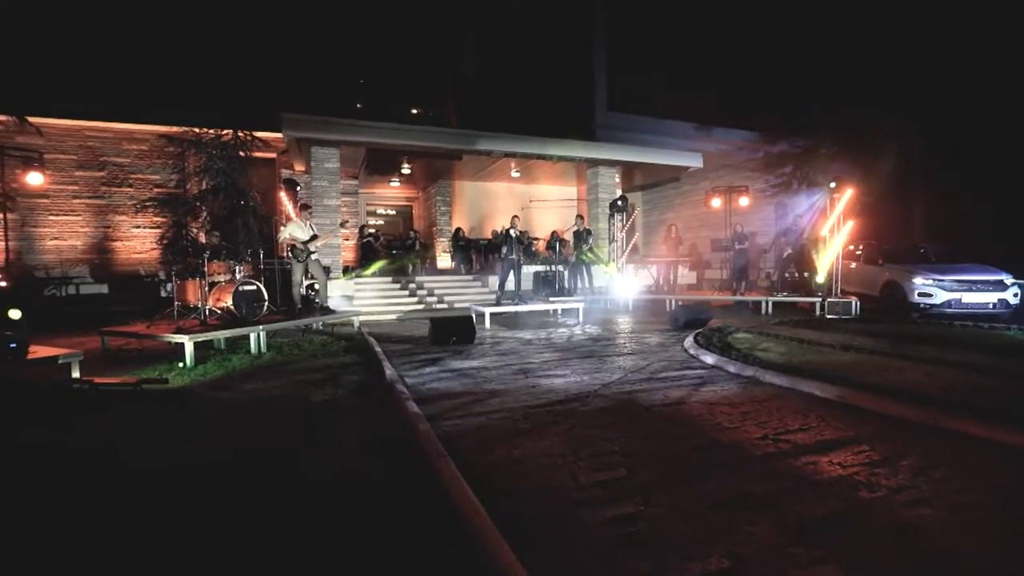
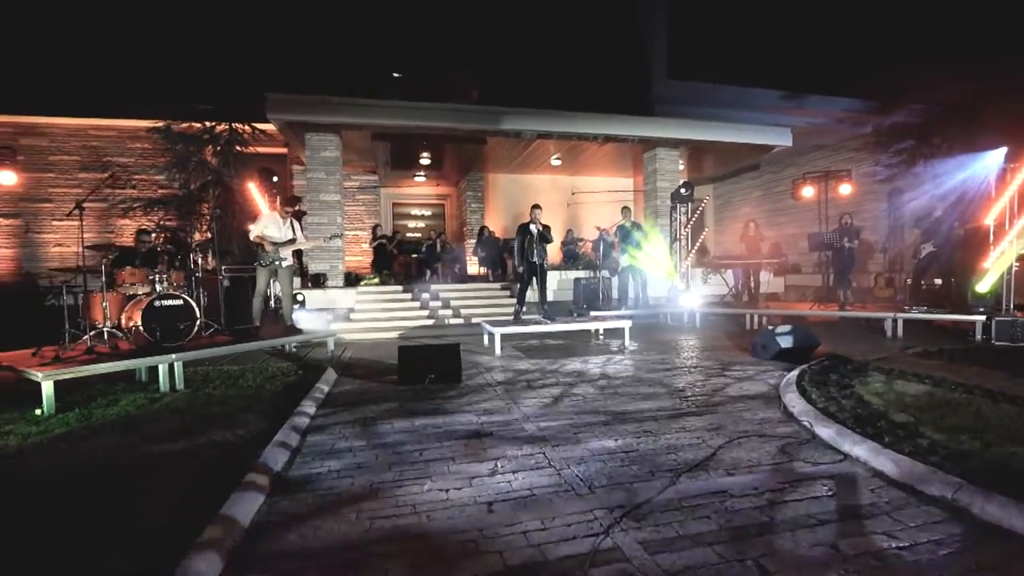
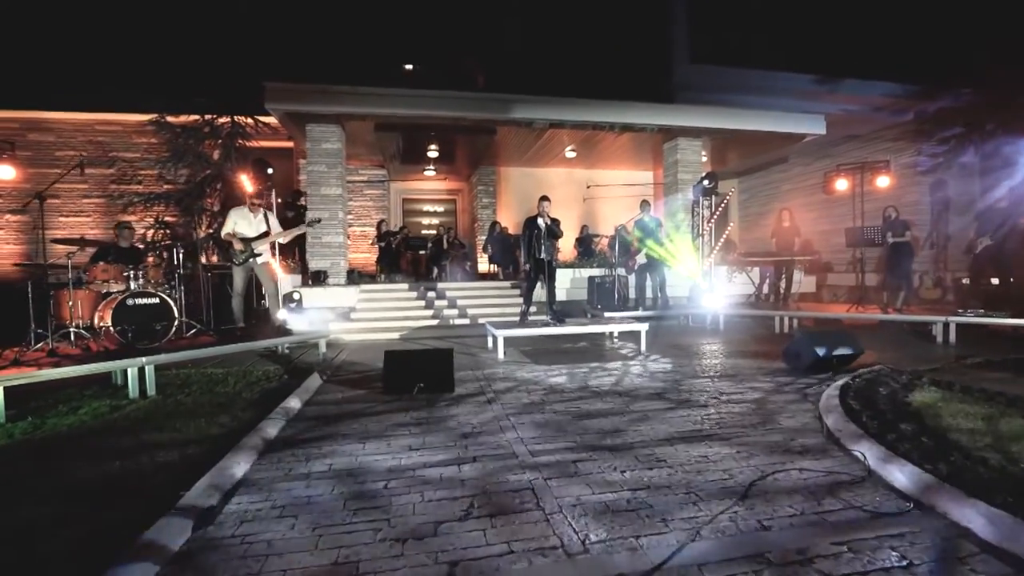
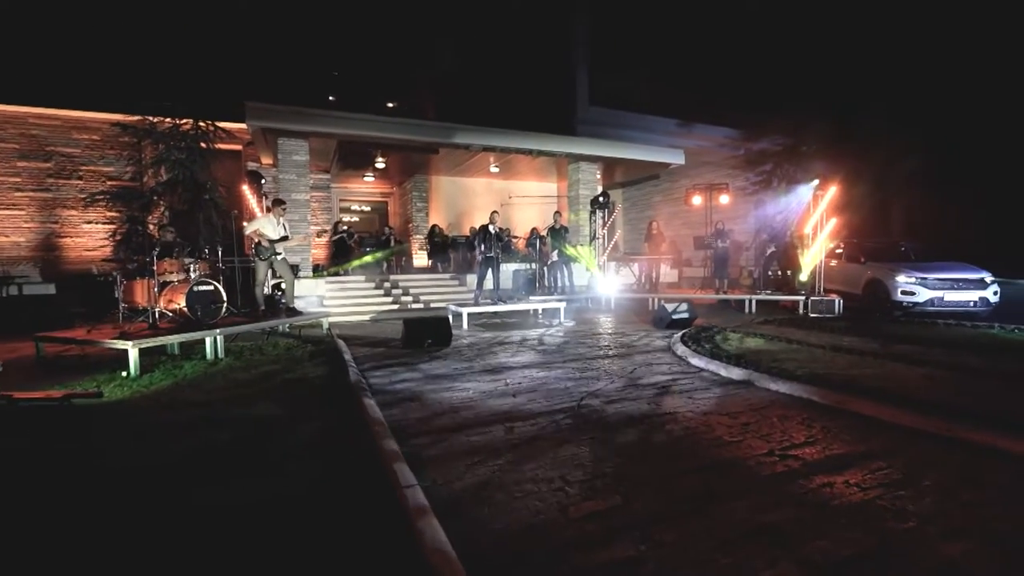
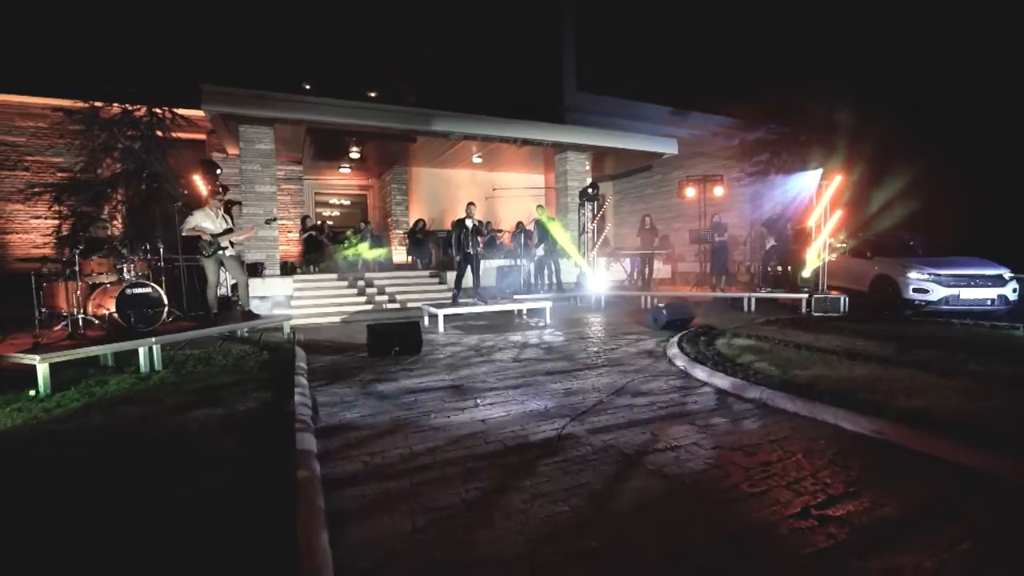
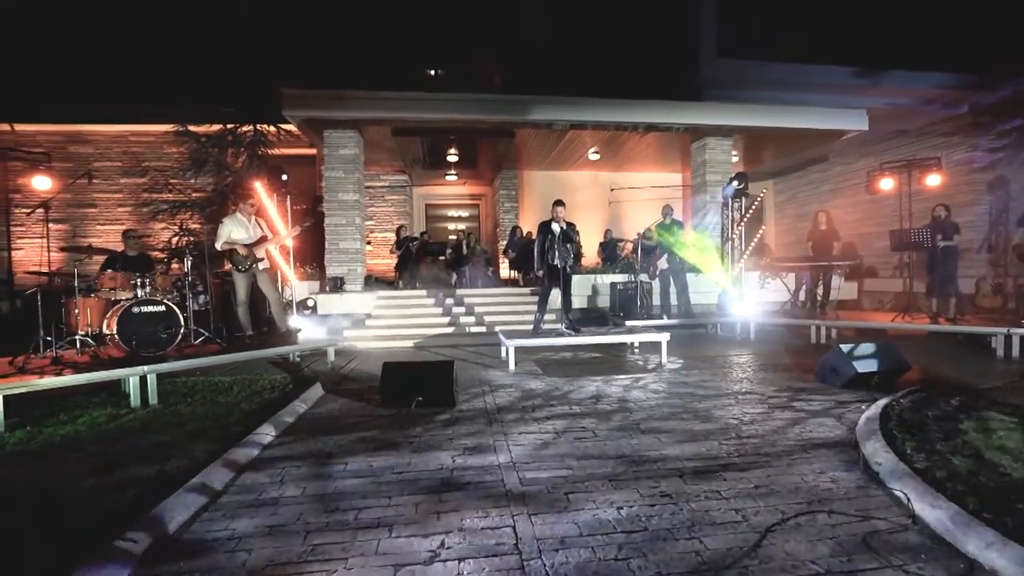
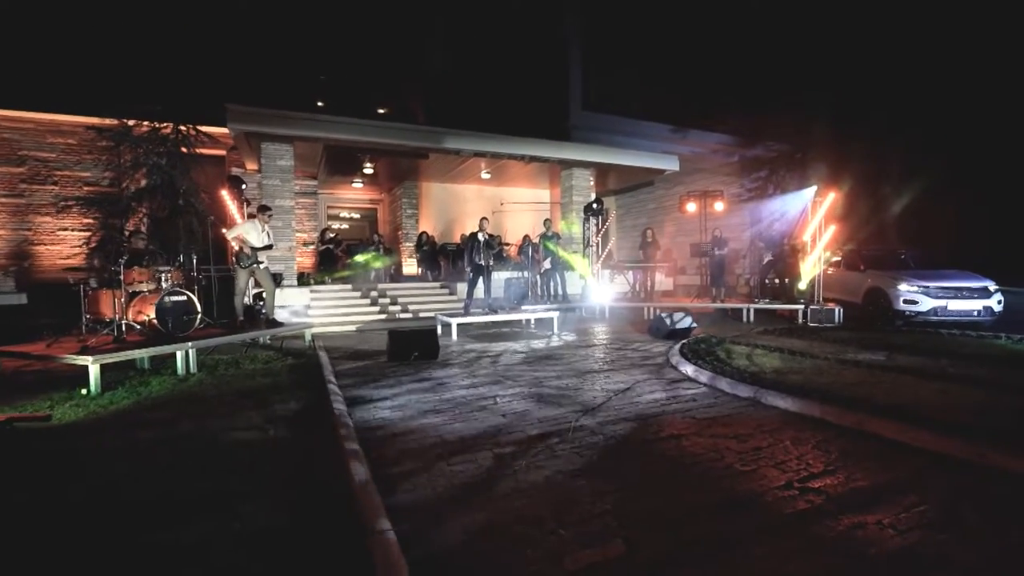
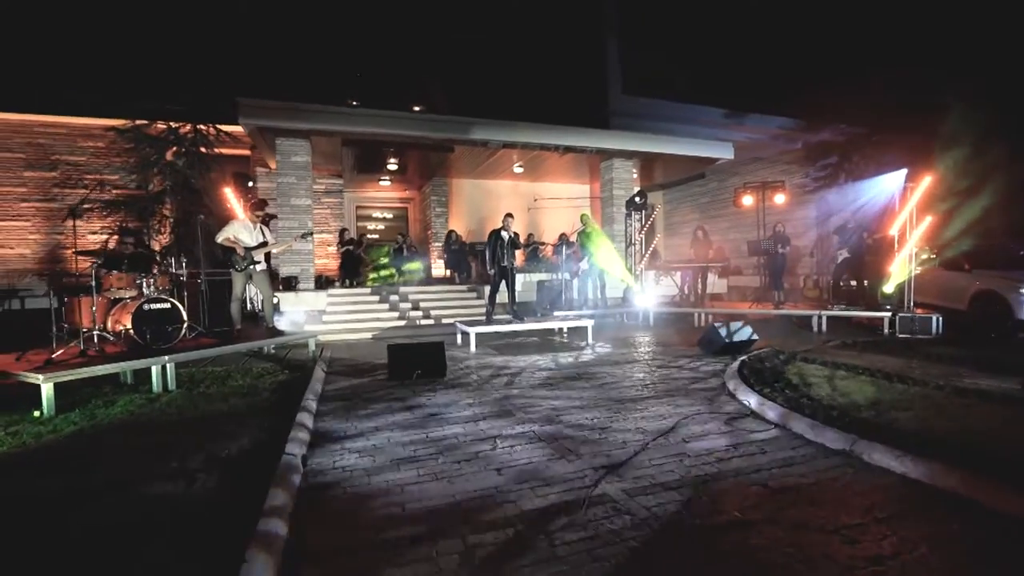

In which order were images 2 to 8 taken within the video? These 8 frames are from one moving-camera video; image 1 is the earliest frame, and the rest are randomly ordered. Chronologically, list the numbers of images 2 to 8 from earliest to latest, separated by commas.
4, 7, 5, 8, 2, 3, 6
